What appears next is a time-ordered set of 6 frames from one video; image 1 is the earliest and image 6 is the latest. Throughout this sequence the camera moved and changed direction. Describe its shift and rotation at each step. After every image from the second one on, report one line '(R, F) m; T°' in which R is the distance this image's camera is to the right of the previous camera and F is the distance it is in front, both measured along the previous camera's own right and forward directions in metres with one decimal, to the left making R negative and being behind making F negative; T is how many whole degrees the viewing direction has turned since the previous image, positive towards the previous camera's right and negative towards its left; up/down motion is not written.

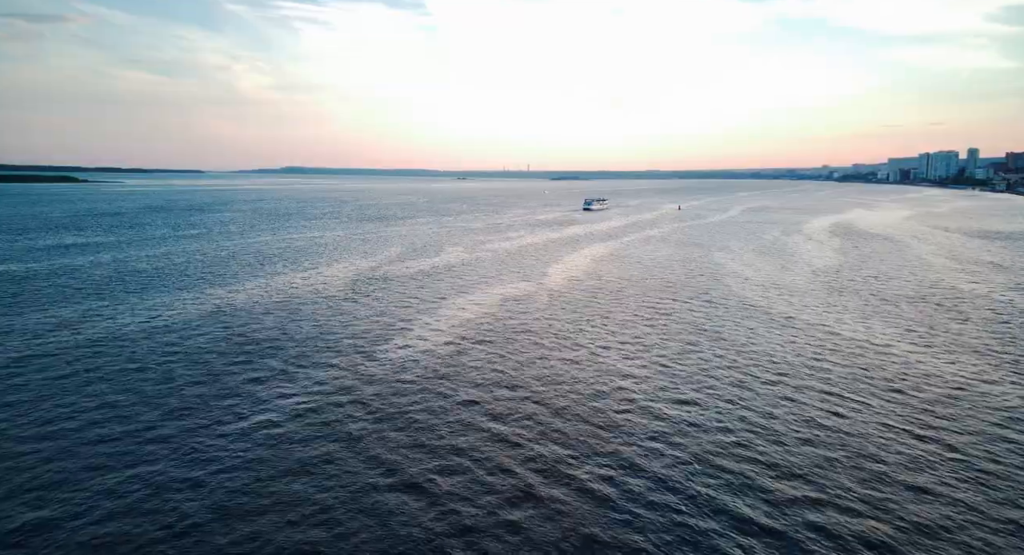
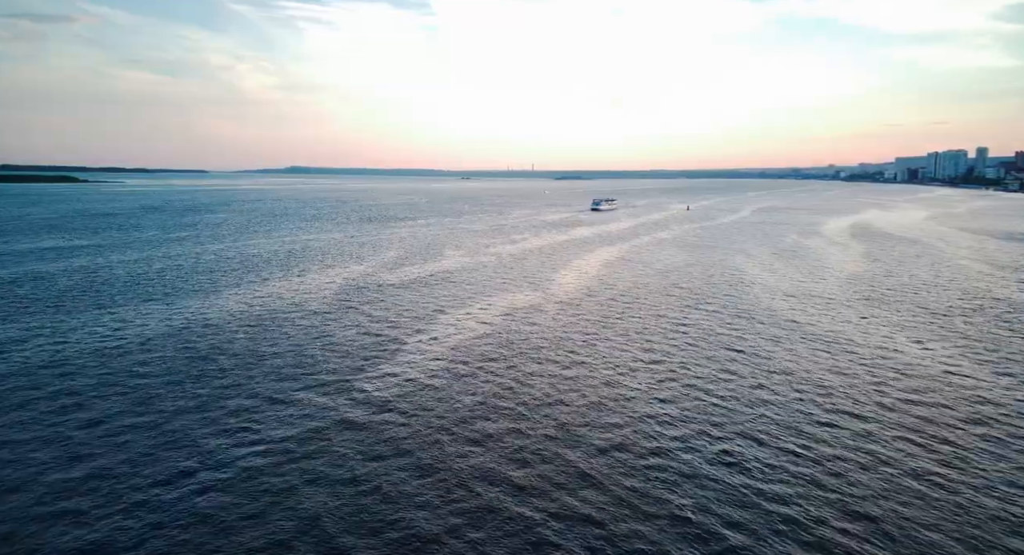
(-0.2, +2.7) m; 0°
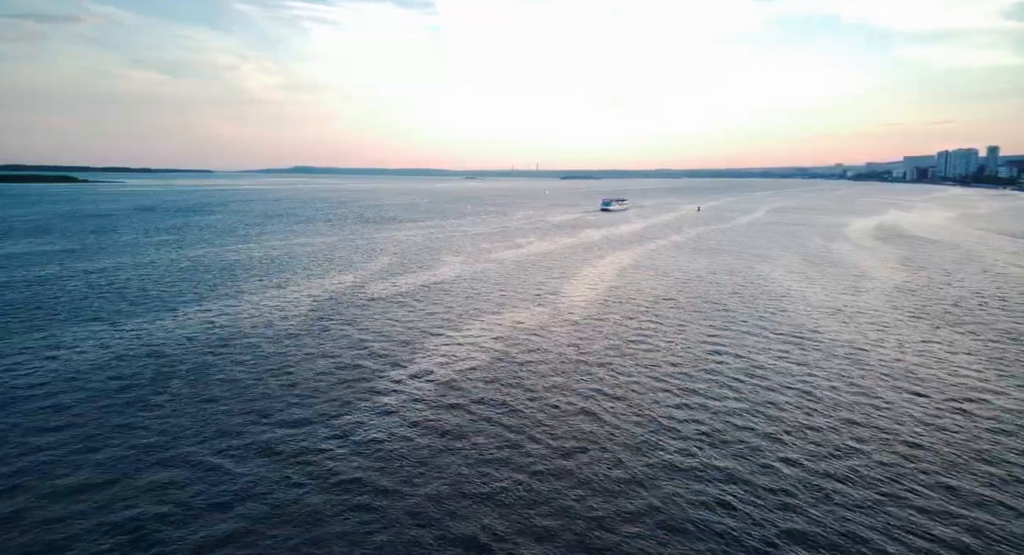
(-0.2, +3.4) m; 0°
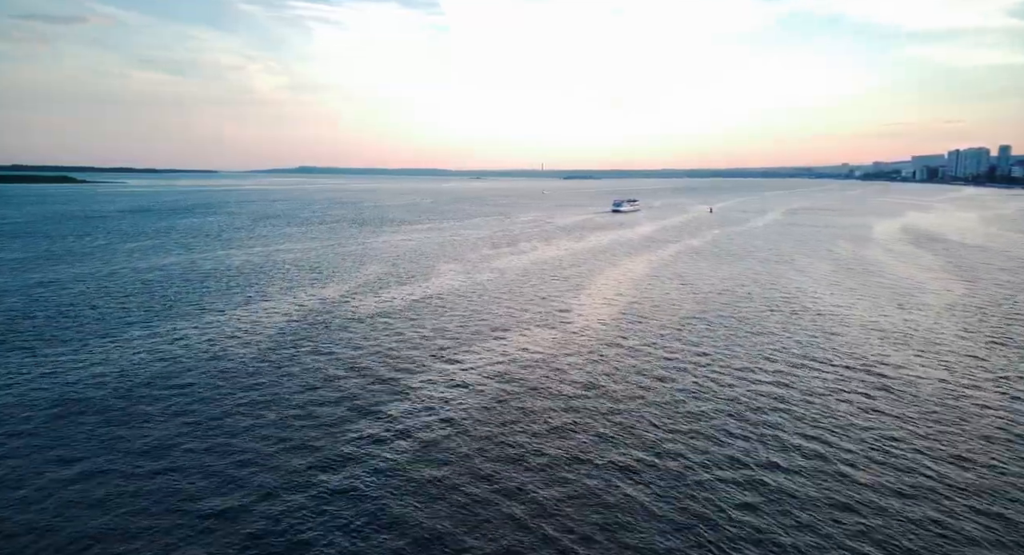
(-0.2, +3.4) m; 0°
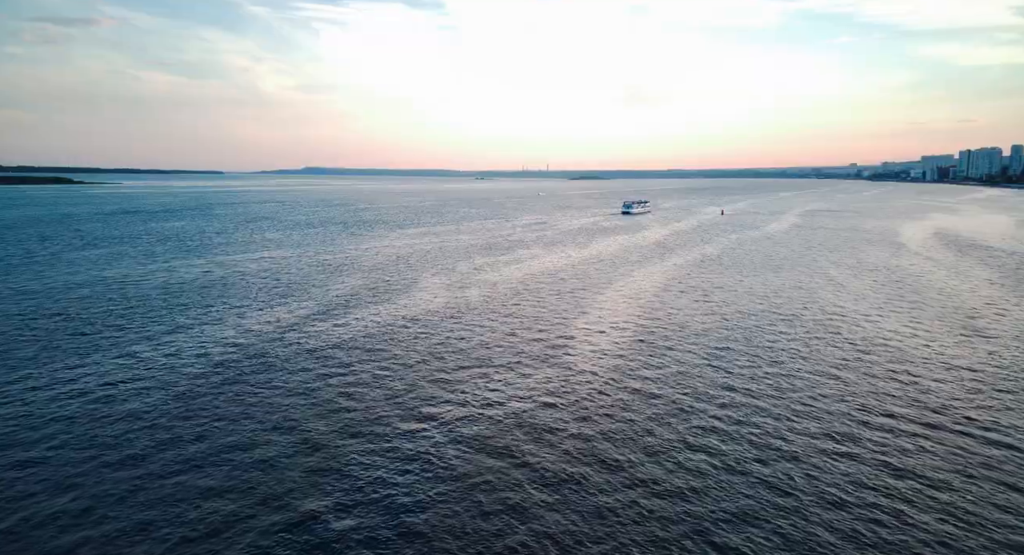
(+0.3, +4.2) m; 0°
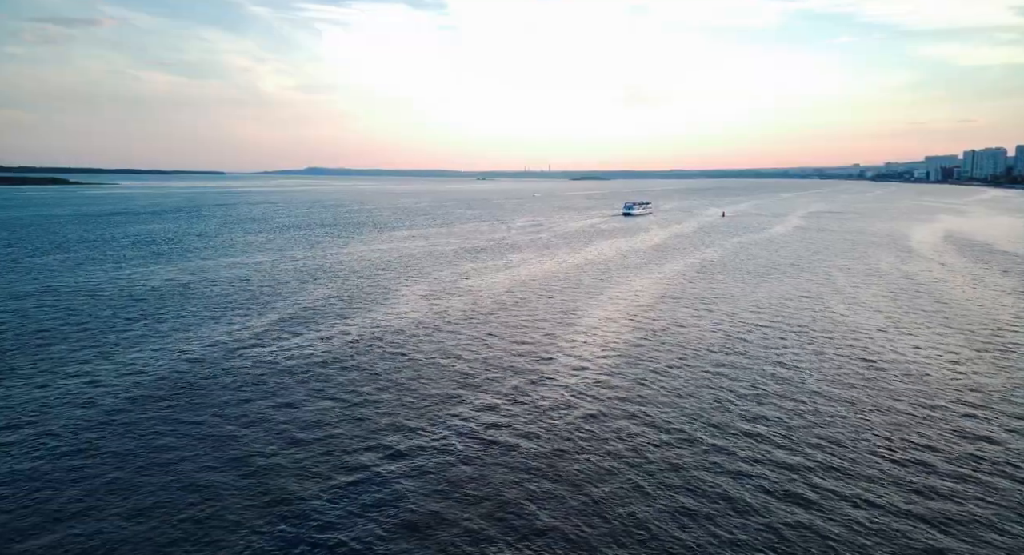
(+0.6, +2.0) m; 0°
